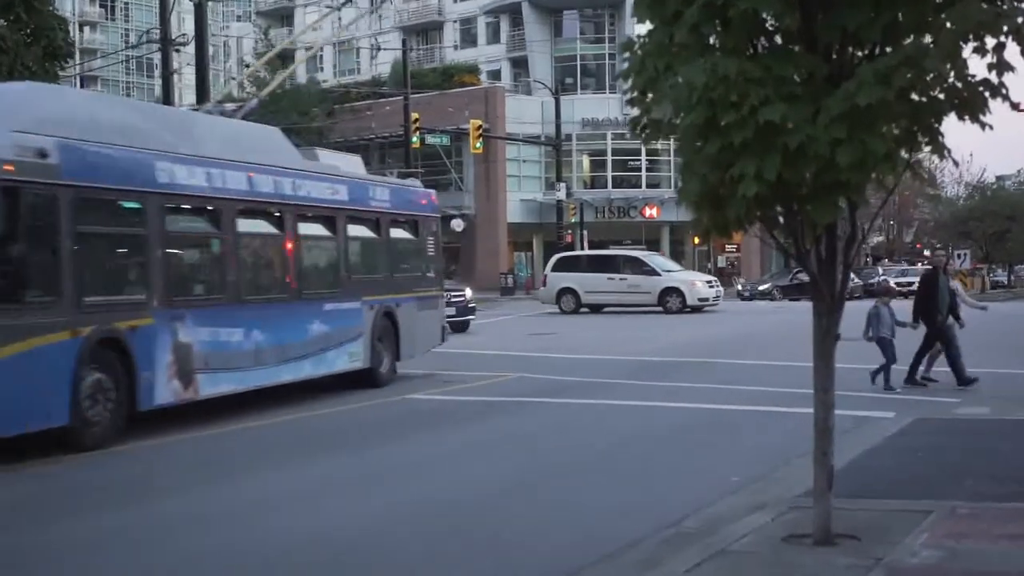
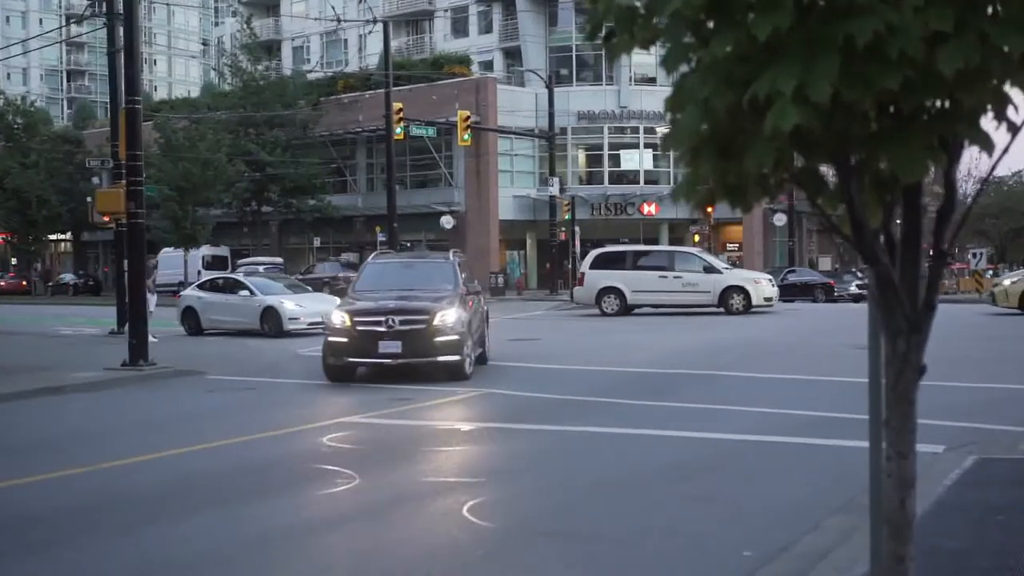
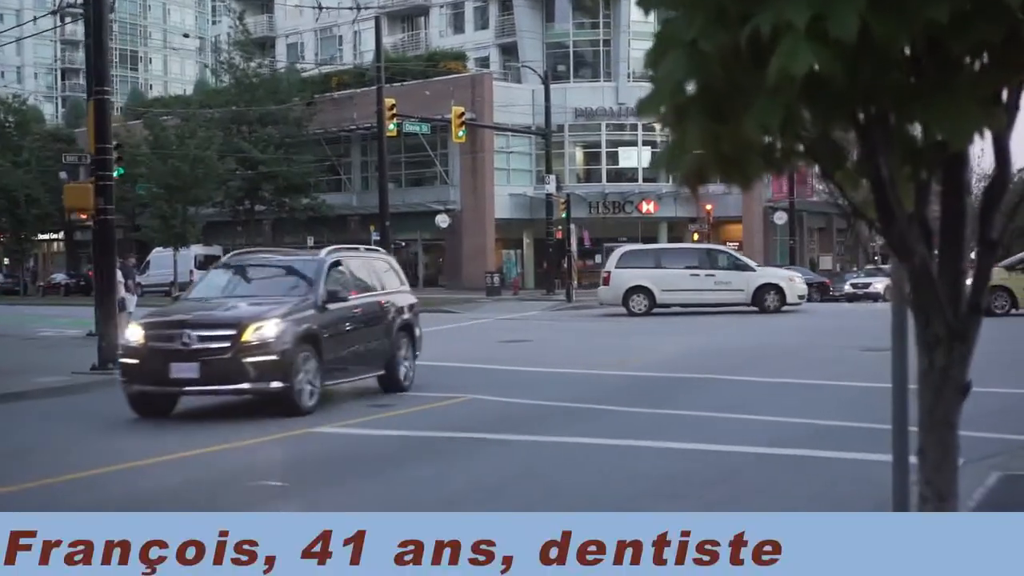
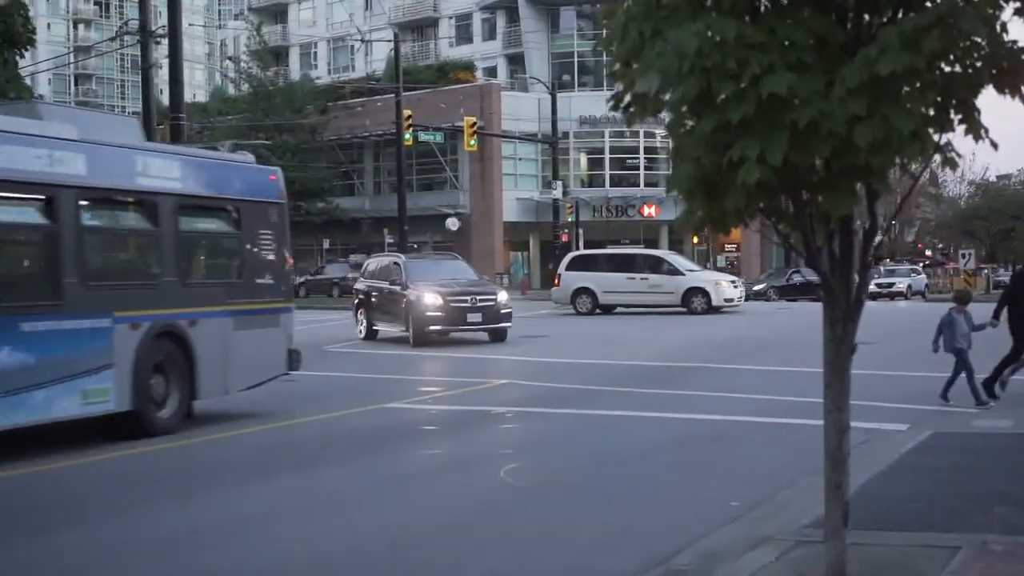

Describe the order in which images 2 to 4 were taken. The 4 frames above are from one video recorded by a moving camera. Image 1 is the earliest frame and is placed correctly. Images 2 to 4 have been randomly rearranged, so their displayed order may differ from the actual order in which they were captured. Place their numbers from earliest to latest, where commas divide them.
4, 2, 3
